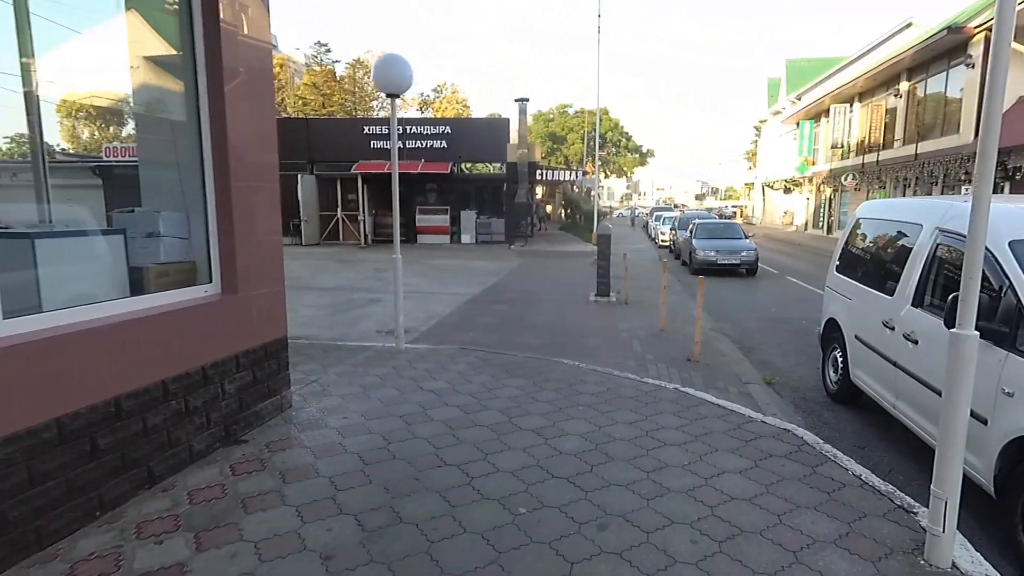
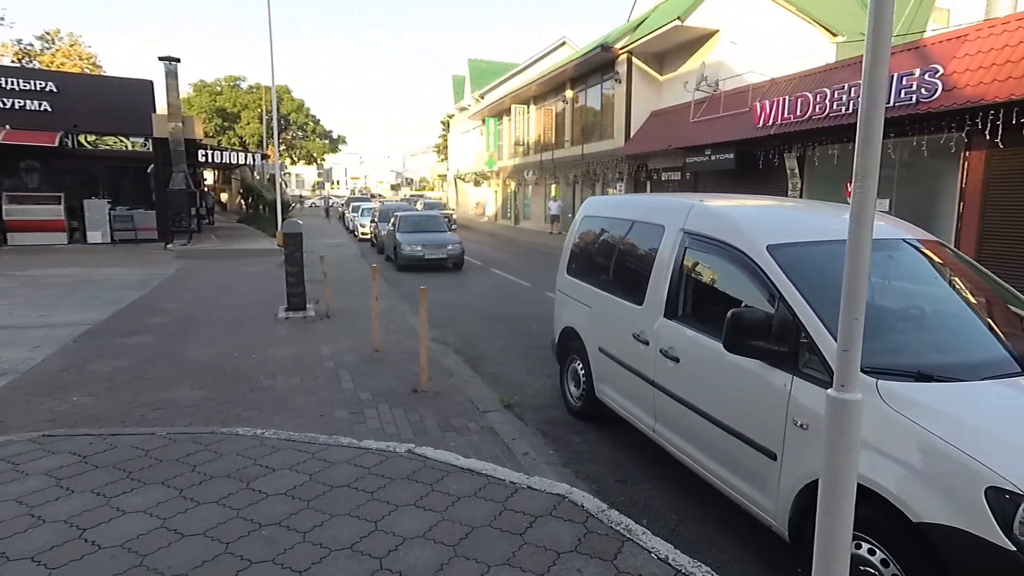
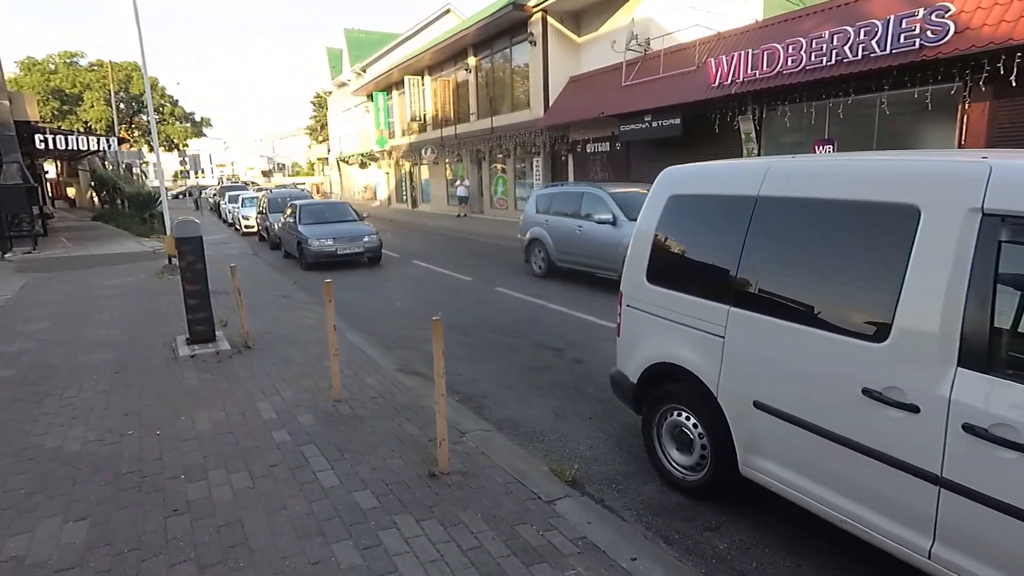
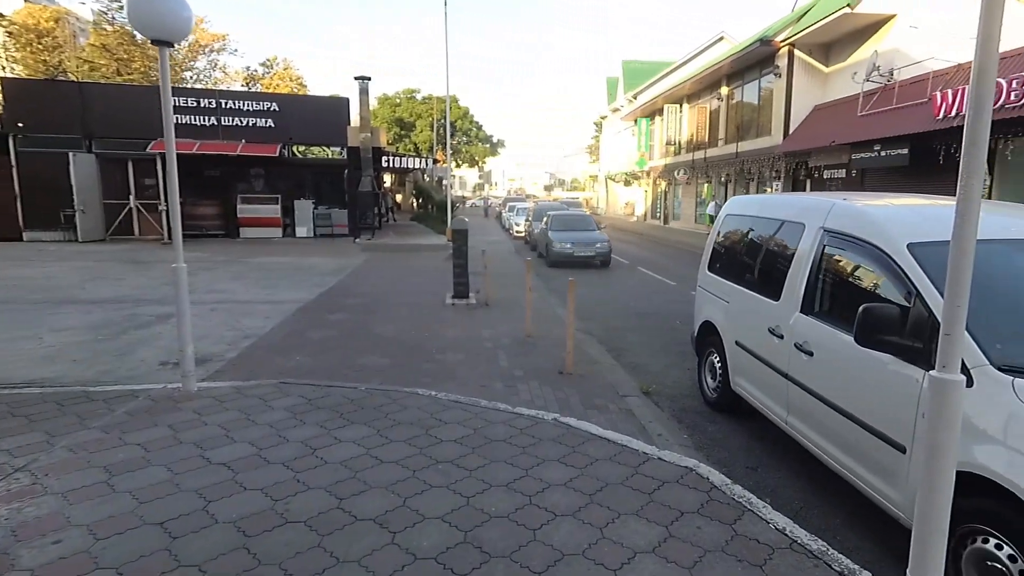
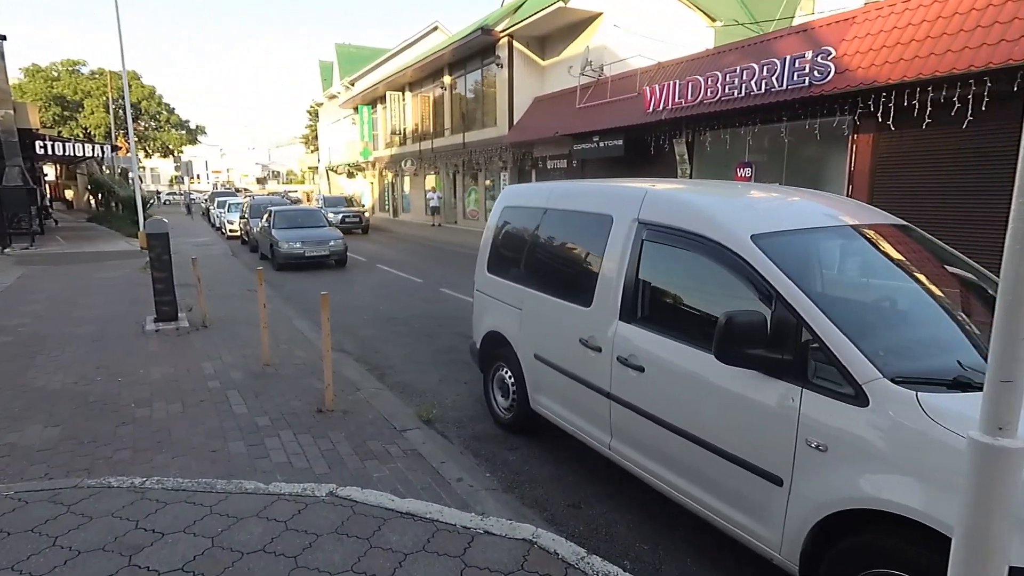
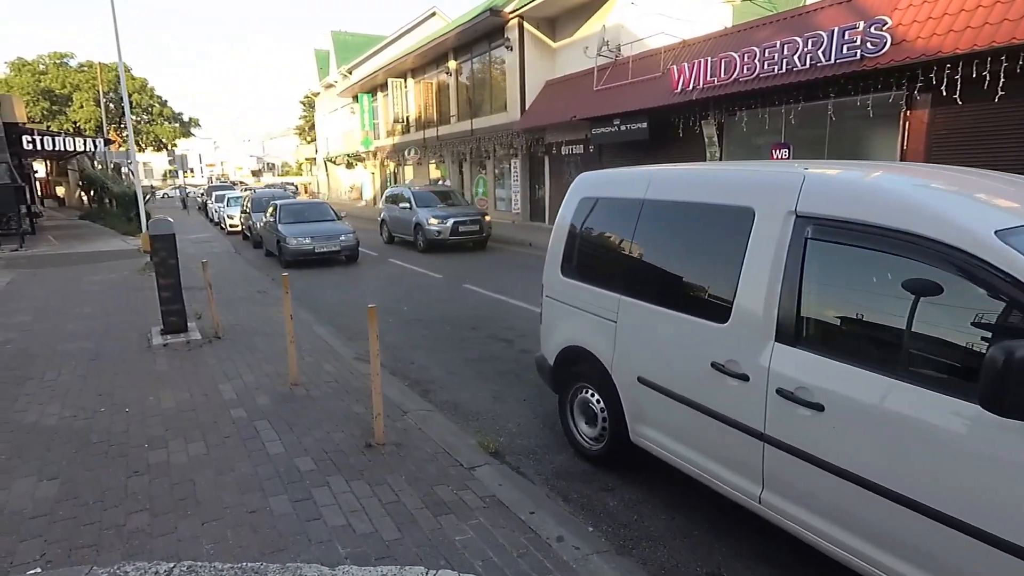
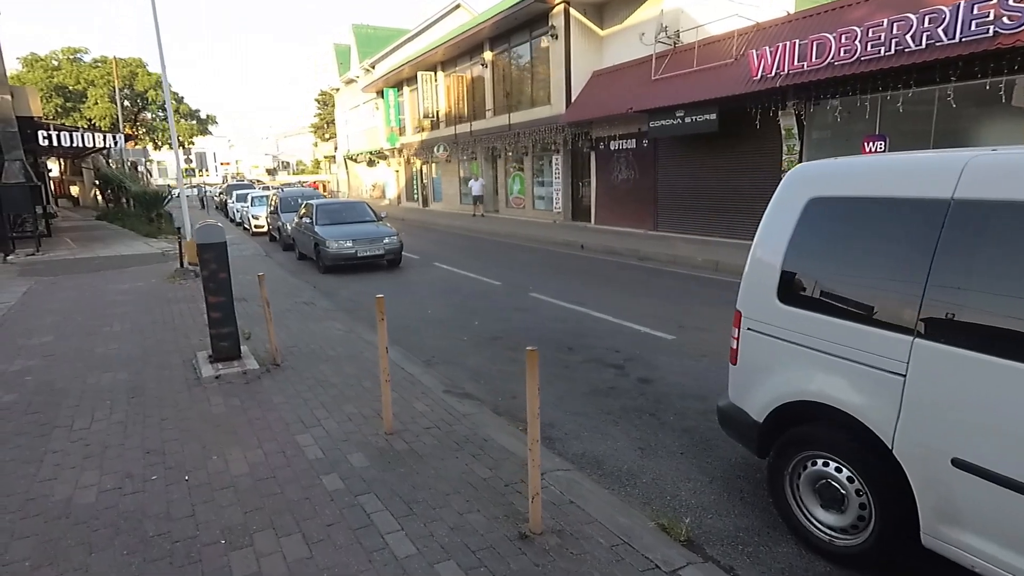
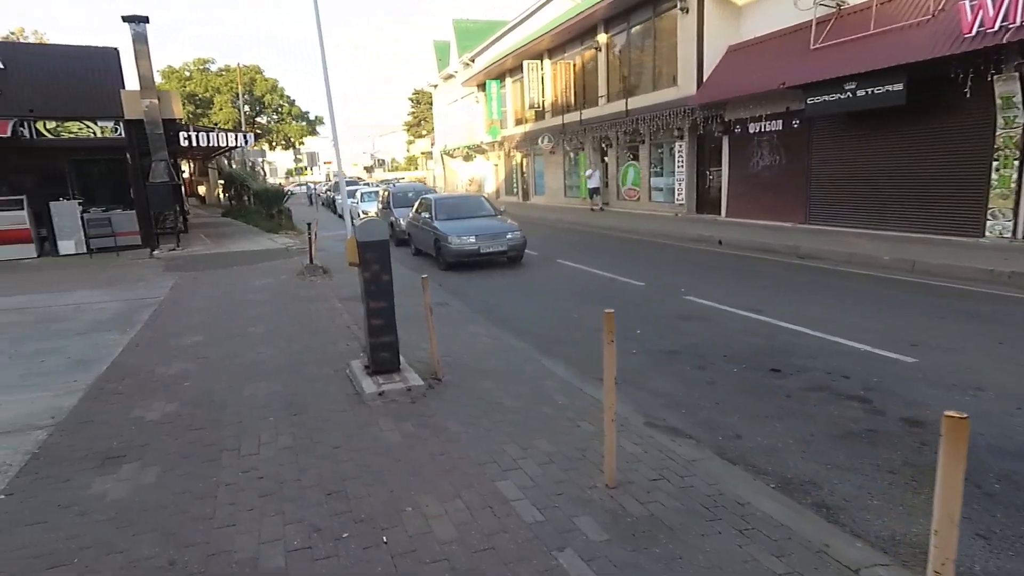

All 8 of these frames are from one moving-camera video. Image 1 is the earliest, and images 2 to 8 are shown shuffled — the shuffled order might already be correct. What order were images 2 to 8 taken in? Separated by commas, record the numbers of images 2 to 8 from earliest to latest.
4, 2, 5, 6, 3, 7, 8
